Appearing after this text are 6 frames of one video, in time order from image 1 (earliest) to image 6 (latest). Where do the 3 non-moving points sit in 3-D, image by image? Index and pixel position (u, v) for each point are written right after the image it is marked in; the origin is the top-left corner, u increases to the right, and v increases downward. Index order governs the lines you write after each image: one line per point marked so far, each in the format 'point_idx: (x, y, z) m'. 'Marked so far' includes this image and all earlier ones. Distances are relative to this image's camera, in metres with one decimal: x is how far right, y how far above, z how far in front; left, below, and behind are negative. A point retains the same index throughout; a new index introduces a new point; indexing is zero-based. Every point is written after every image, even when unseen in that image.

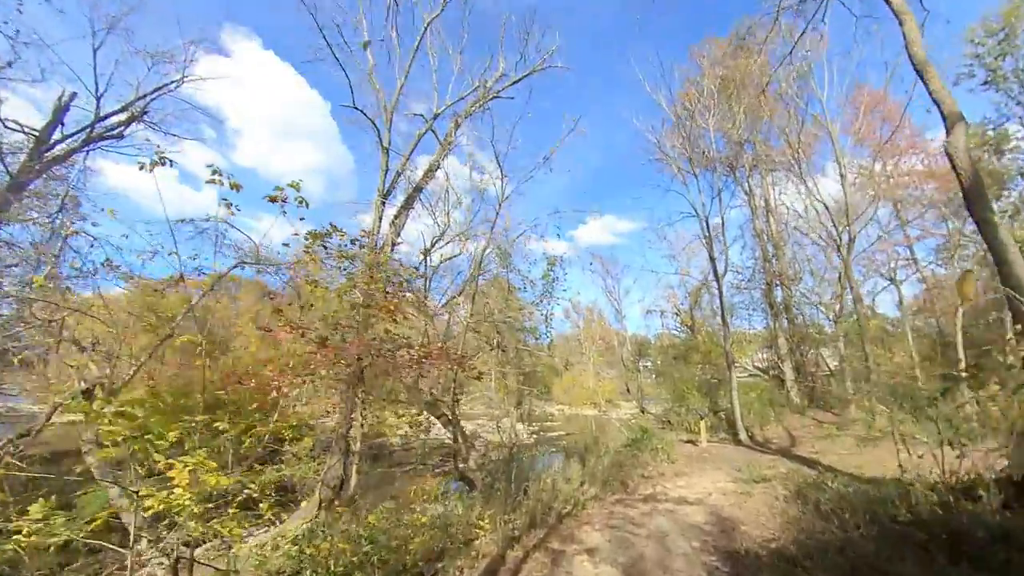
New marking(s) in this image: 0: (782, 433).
0: (+8.7, -4.7, +11.5) m
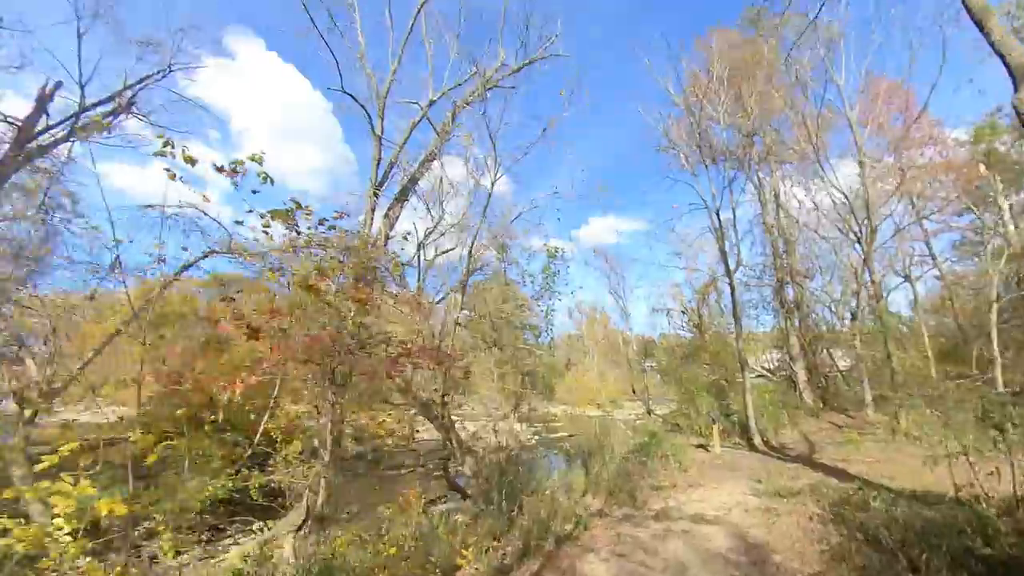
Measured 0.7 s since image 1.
0: (+8.7, -4.5, +10.9) m
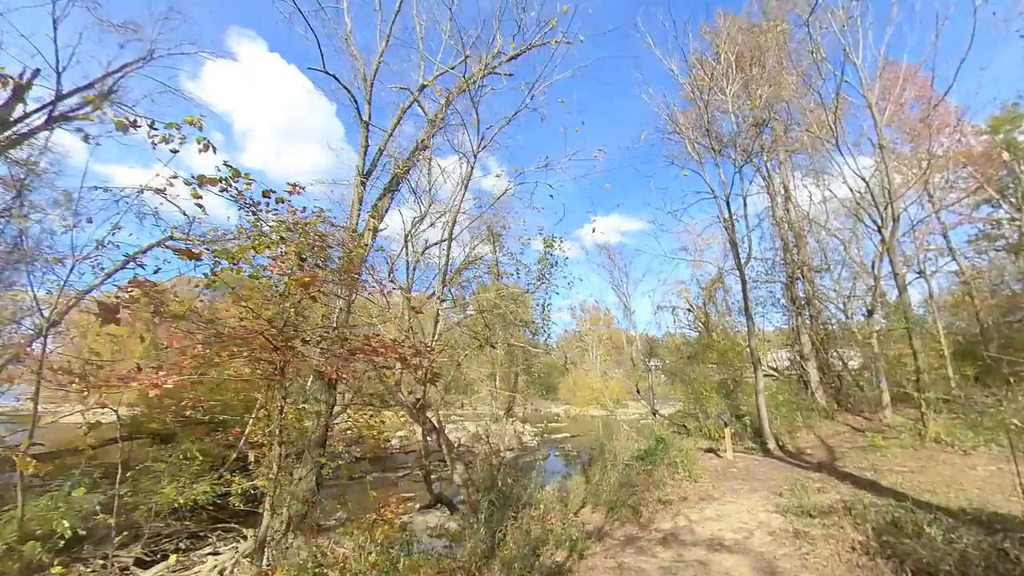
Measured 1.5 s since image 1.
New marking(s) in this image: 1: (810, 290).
0: (+8.6, -4.4, +10.2) m
1: (+13.5, -0.1, +16.5) m
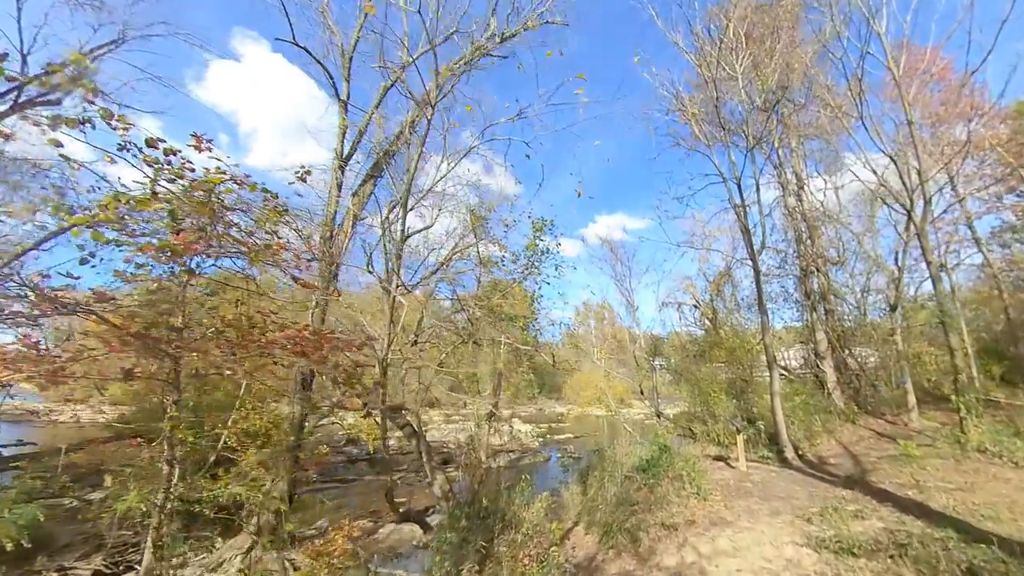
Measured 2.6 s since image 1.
0: (+8.4, -4.2, +9.3) m
1: (+13.4, +0.2, +15.5) m
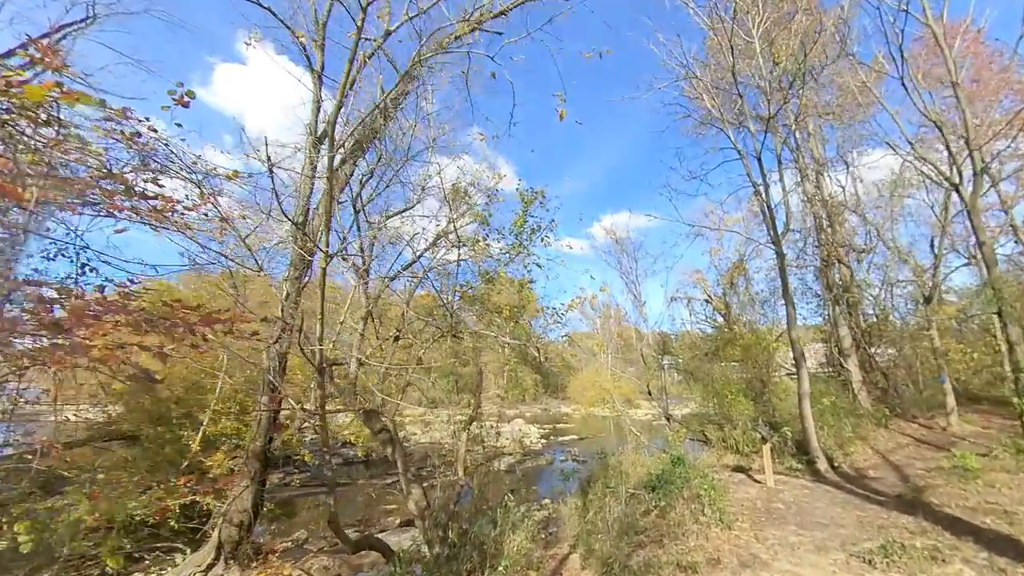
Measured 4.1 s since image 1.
0: (+8.2, -3.9, +8.3) m
1: (+13.3, +0.5, +14.4) m
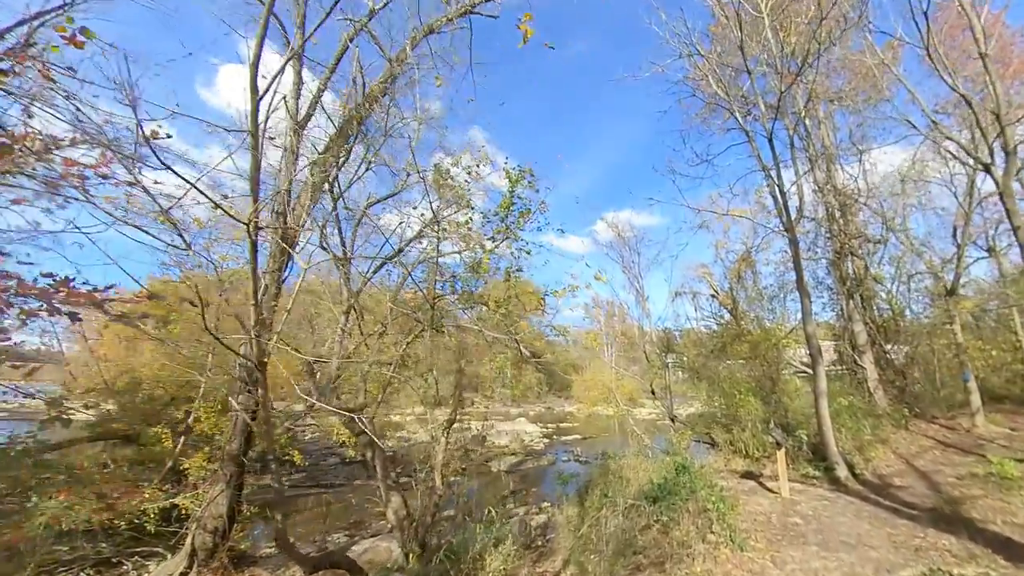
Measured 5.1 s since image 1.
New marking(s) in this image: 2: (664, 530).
0: (+8.1, -3.7, +7.7) m
1: (+13.2, +0.7, +13.7) m
2: (+2.4, -3.8, +5.8) m
